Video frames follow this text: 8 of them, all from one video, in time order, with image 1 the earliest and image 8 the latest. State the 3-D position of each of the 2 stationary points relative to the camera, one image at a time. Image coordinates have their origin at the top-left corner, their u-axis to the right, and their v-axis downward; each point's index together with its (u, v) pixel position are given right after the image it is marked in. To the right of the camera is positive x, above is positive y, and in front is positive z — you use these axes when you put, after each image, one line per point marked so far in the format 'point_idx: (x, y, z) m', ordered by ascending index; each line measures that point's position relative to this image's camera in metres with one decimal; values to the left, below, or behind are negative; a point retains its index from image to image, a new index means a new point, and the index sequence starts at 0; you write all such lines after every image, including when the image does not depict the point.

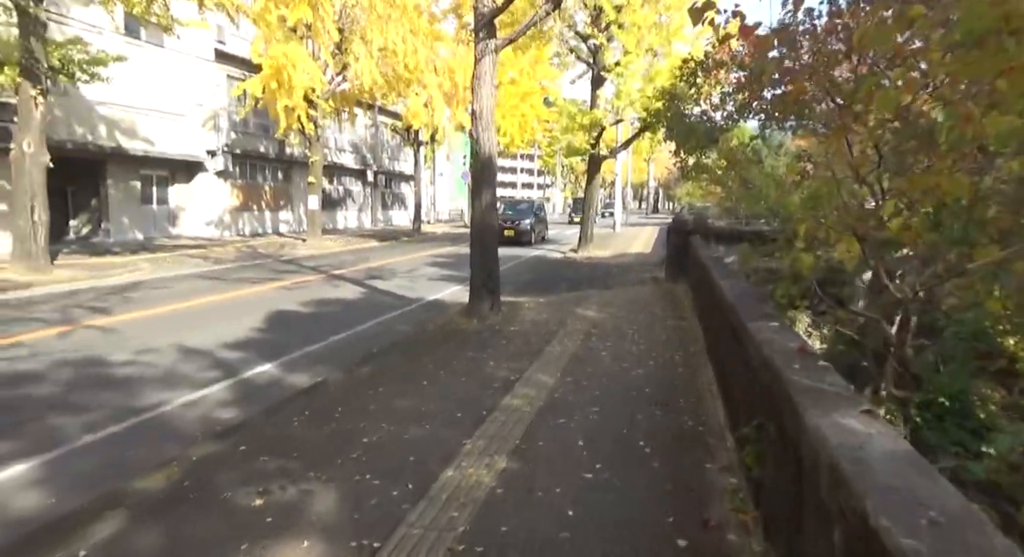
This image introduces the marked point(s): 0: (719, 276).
0: (+2.7, +0.1, +8.1) m
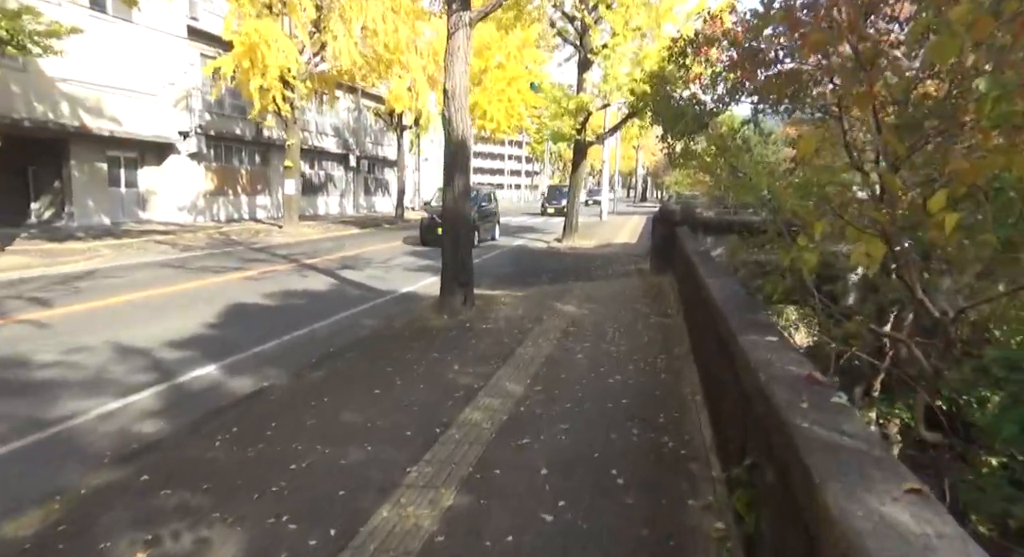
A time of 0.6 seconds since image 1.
0: (+2.4, +0.2, +7.5) m
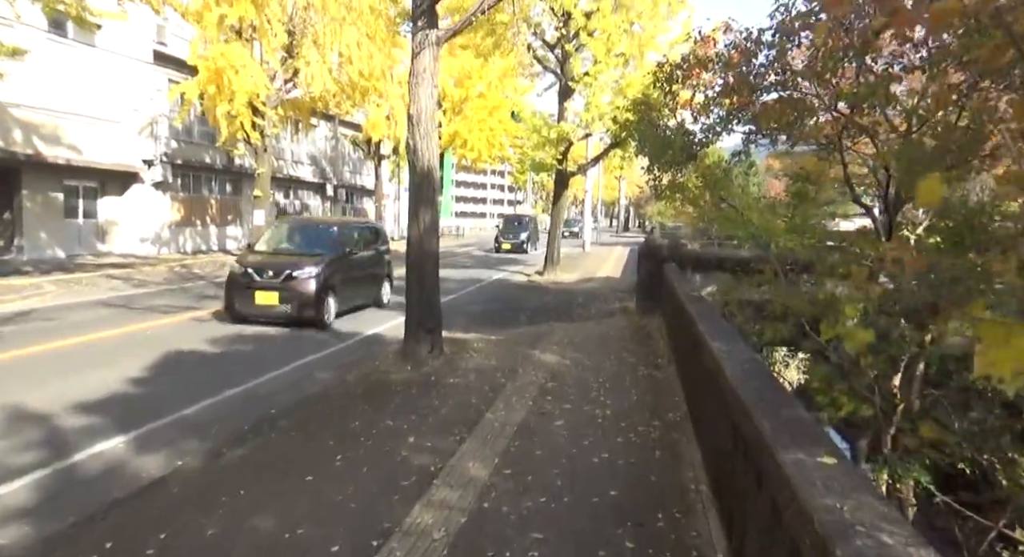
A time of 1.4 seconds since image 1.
0: (+2.1, -0.4, +6.7) m
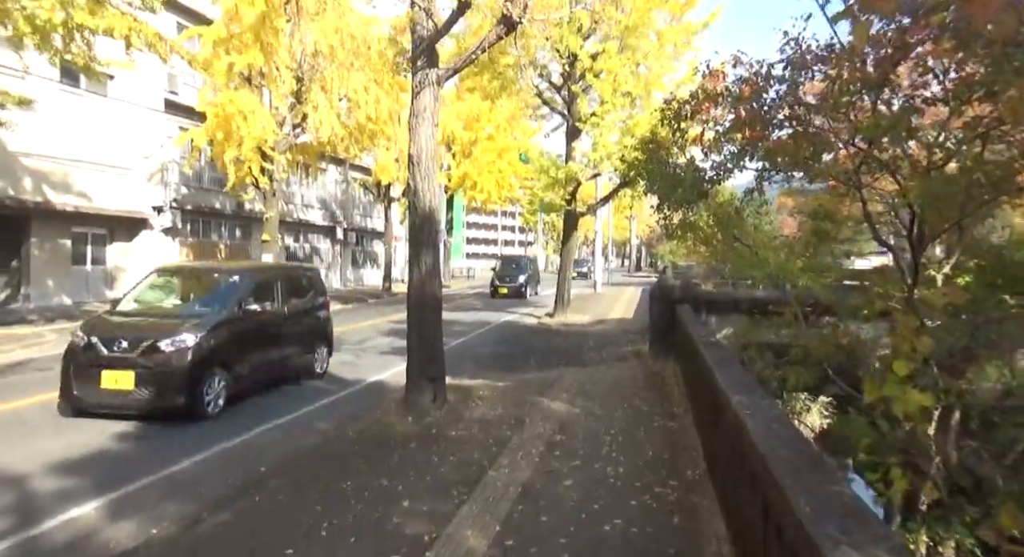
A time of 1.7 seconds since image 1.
0: (+2.1, -0.8, +6.3) m
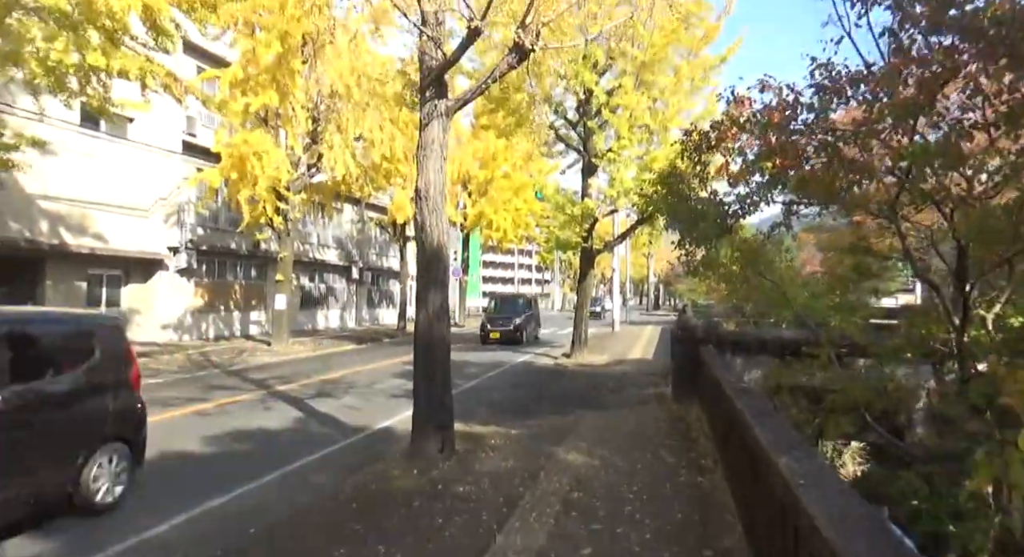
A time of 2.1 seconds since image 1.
0: (+2.2, -1.2, +5.8) m
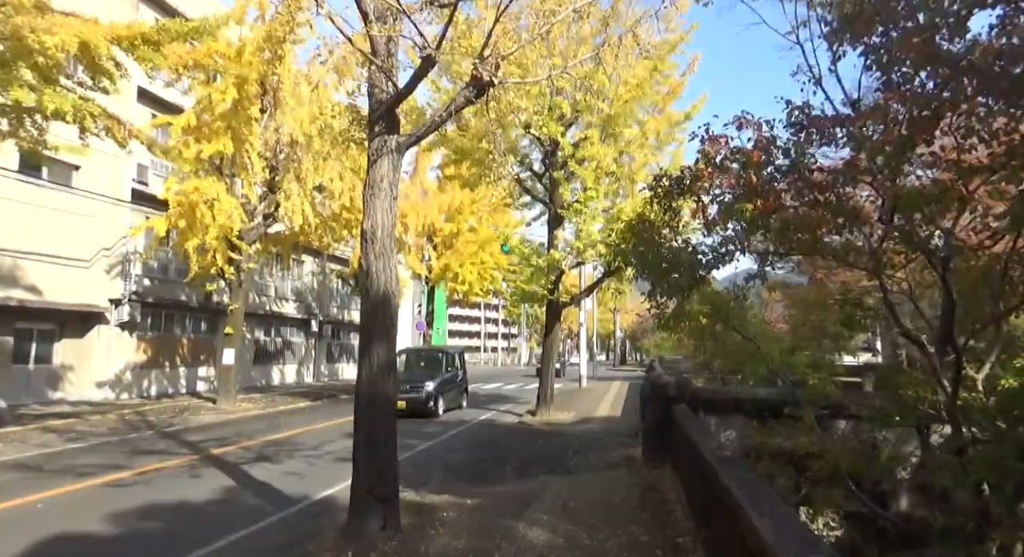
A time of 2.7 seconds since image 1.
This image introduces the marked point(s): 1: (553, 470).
0: (+1.8, -1.6, +5.1) m
1: (+0.7, -3.1, +10.1) m
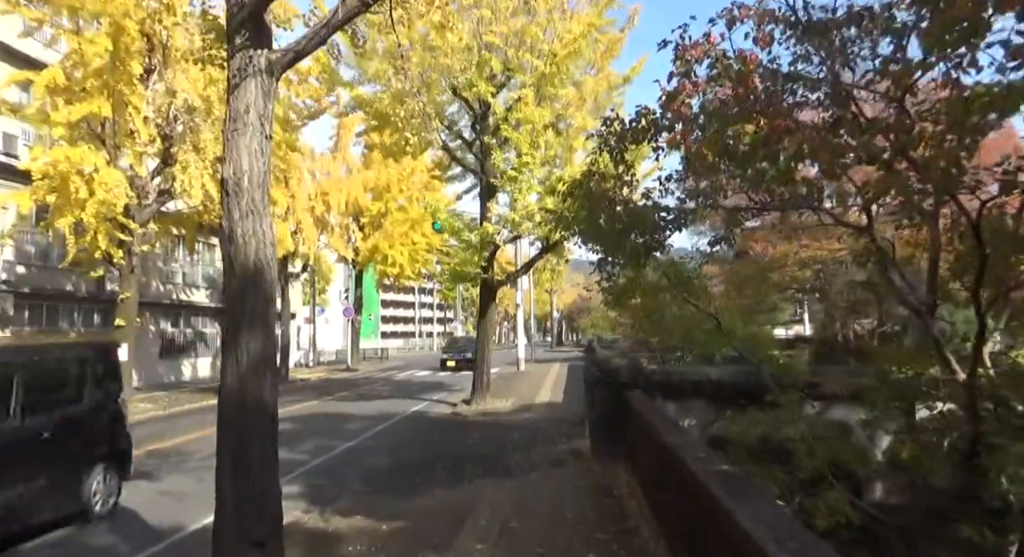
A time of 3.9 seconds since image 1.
0: (+1.3, -1.3, +3.9) m
1: (-0.3, -2.7, +8.8) m
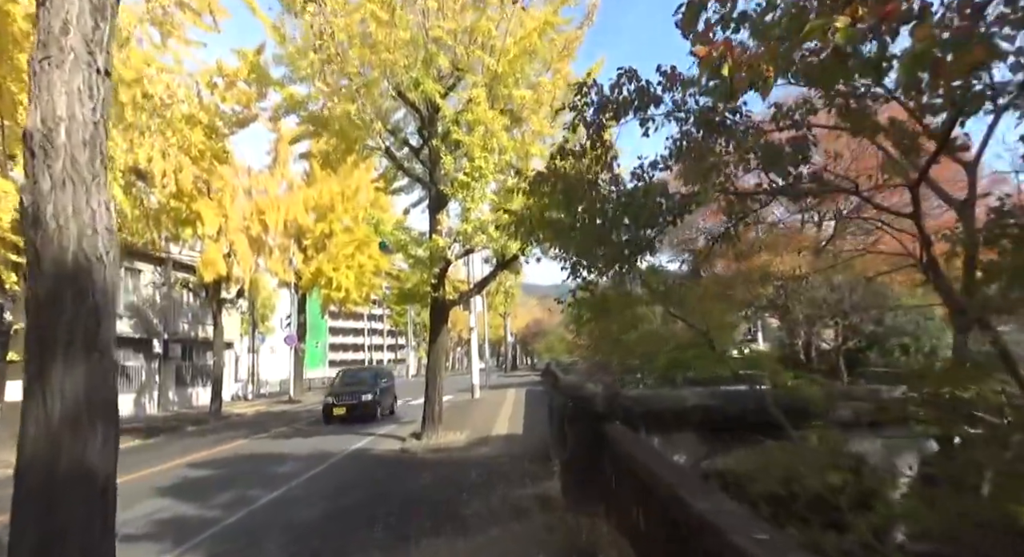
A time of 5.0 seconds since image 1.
0: (+1.2, -1.3, +2.6) m
1: (-0.8, -2.9, +7.3) m
